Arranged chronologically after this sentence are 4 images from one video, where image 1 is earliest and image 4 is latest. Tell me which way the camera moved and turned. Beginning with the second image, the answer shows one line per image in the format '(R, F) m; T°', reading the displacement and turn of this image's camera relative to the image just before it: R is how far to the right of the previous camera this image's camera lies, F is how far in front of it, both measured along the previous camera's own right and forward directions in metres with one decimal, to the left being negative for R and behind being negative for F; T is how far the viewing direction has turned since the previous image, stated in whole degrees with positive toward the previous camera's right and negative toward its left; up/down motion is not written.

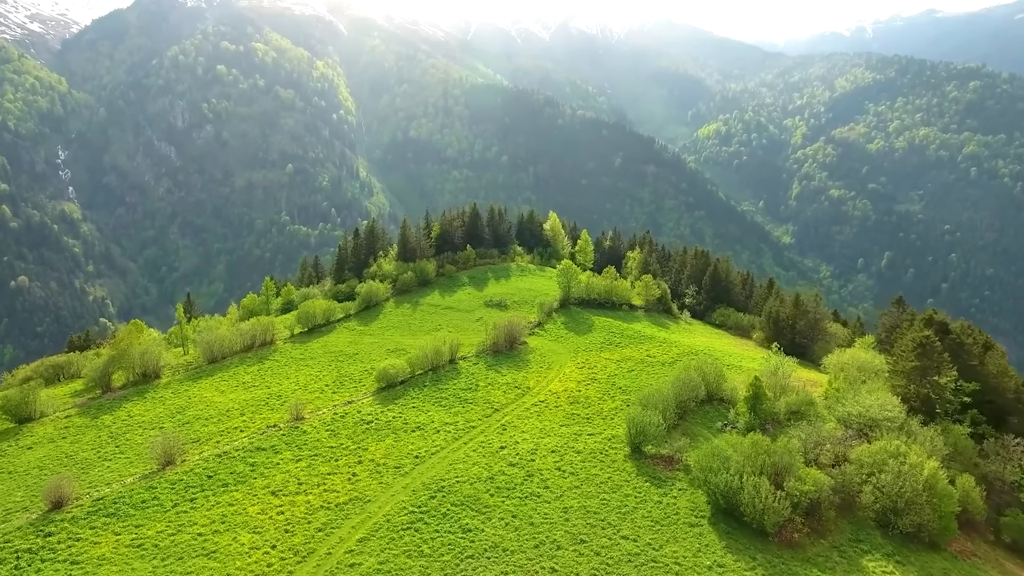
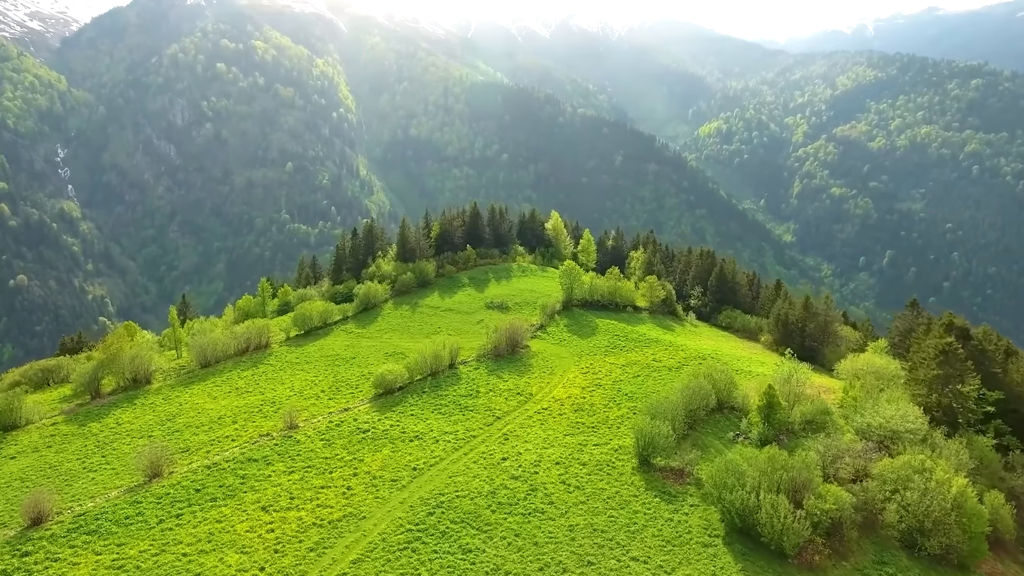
(-0.2, +2.5) m; 0°
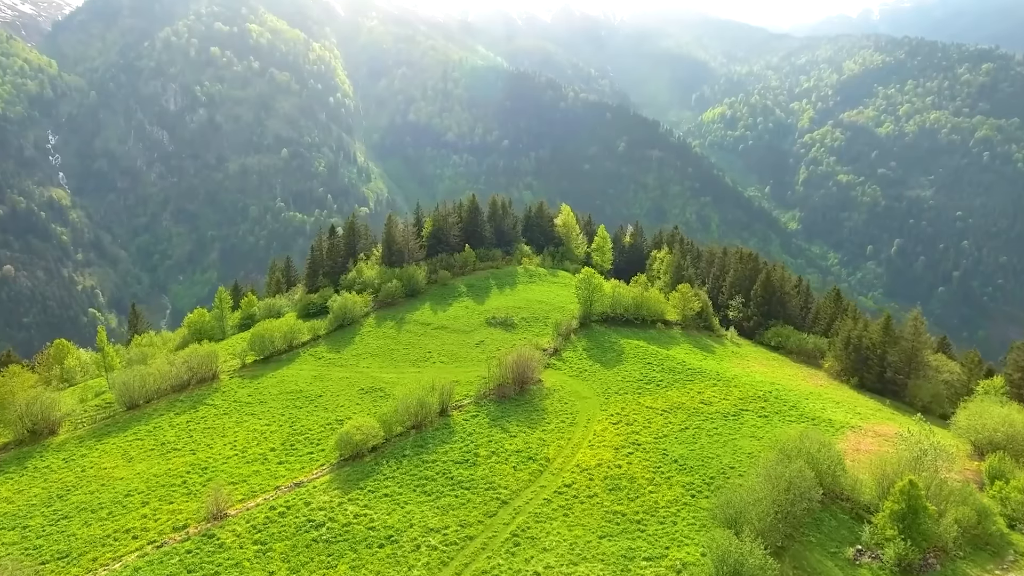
(-0.9, +18.2) m; 0°
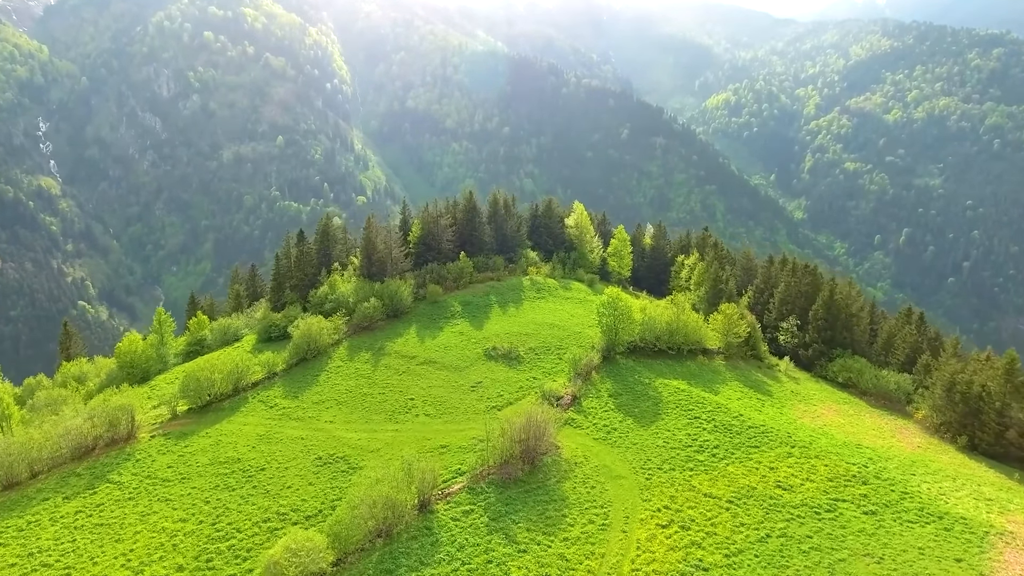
(-0.6, +17.4) m; 0°
